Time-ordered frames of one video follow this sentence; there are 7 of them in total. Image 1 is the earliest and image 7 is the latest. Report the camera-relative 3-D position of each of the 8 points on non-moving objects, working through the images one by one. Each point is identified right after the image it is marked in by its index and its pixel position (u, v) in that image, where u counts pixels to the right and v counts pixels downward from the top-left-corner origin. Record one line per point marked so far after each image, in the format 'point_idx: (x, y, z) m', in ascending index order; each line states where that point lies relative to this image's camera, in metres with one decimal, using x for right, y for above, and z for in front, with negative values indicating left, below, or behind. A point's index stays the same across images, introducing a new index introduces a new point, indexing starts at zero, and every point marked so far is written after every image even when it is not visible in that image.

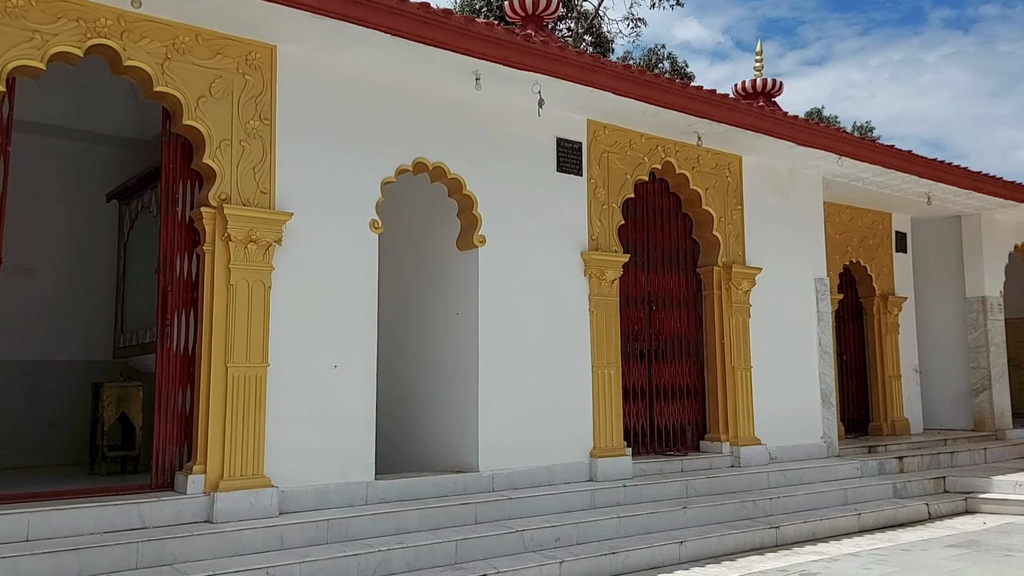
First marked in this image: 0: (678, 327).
0: (+1.3, -0.3, +7.1) m
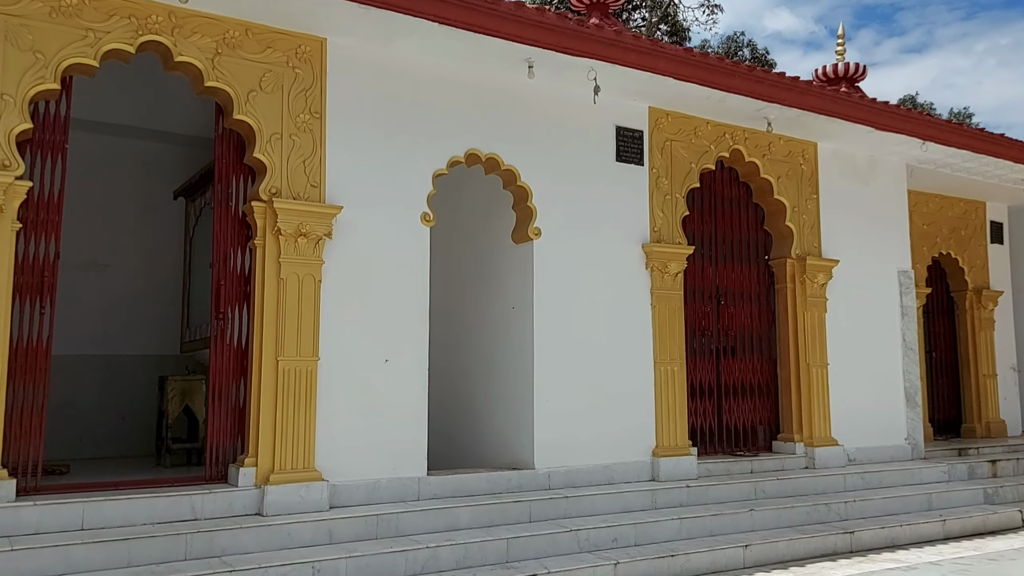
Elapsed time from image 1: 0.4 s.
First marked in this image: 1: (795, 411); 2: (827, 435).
0: (+1.8, -0.3, +6.9) m
1: (+2.1, -0.9, +6.8) m
2: (+2.4, -1.1, +6.8) m
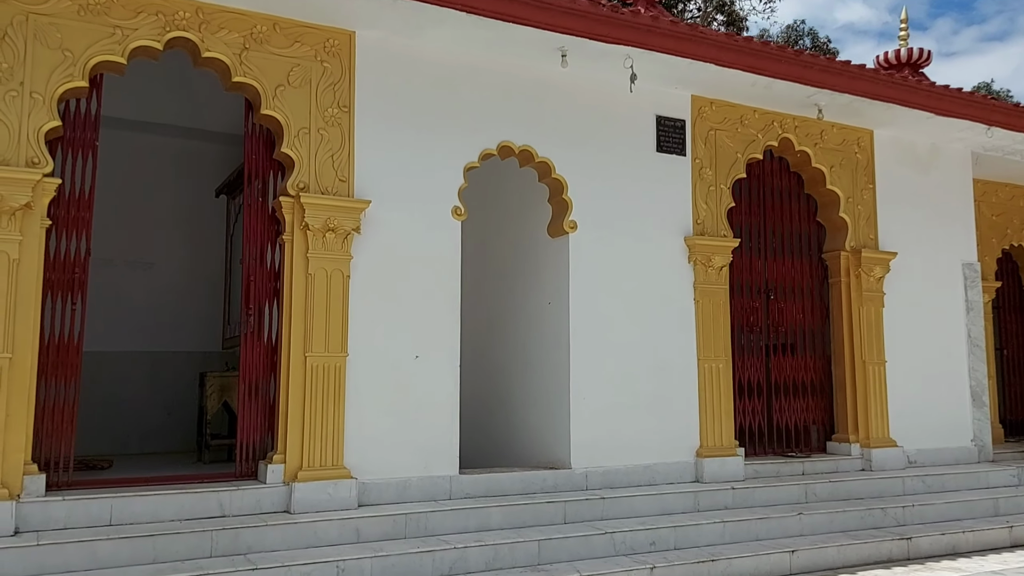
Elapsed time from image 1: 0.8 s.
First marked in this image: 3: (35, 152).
0: (+2.1, -0.2, +6.6) m
1: (+2.5, -0.9, +6.5) m
2: (+2.7, -1.1, +6.4) m
3: (-2.2, +0.6, +4.0) m
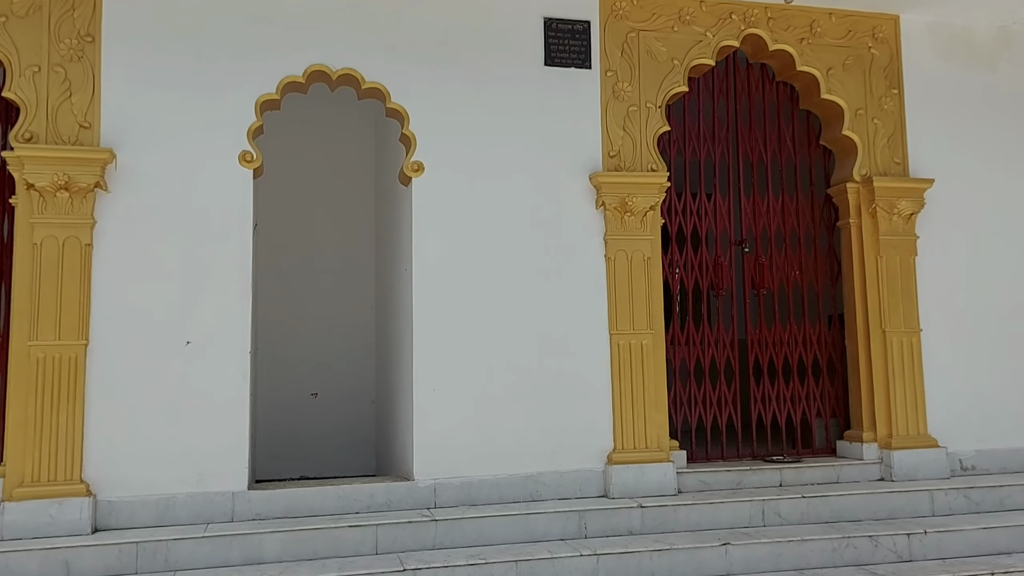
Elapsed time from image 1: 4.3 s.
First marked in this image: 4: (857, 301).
0: (+1.6, +0.1, +5.0) m
1: (+1.9, -0.6, +4.8) m
2: (+2.1, -0.8, +4.7) m
3: (-3.2, +0.7, +3.5) m
4: (+1.9, -0.1, +4.8) m
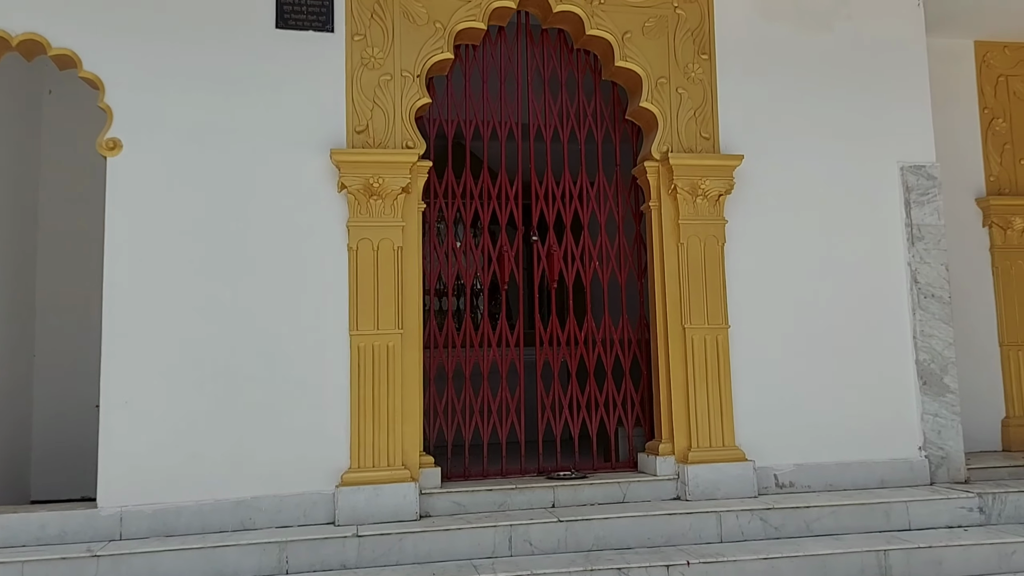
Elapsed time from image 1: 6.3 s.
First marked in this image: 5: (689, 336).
0: (+0.4, +0.1, +4.4) m
1: (+0.7, -0.5, +4.2) m
2: (+1.0, -0.7, +4.1) m
3: (-4.4, +0.7, +3.0) m
4: (+0.7, 0.0, +4.2) m
5: (+0.8, -0.2, +4.1) m
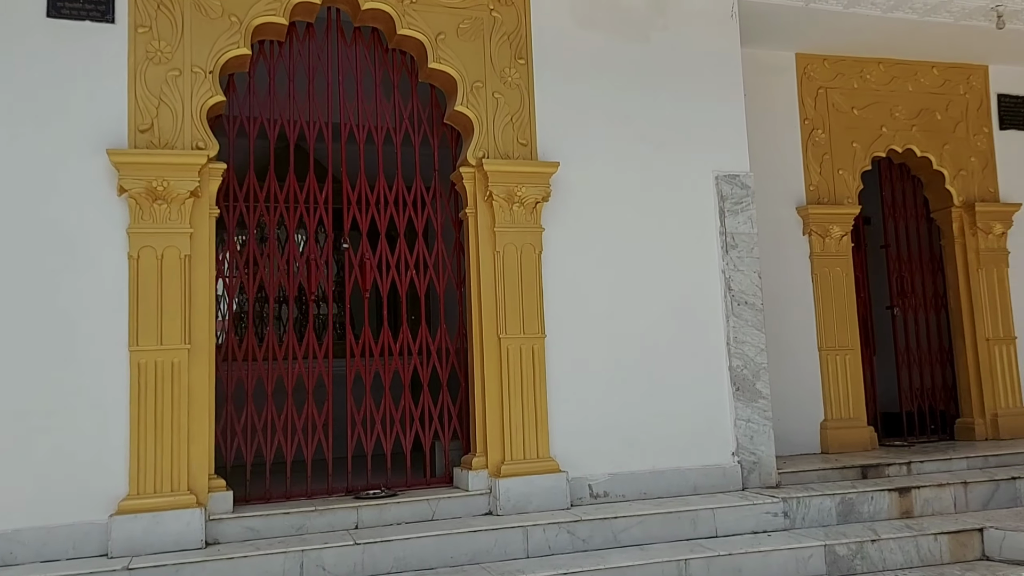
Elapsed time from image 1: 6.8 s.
0: (-0.5, +0.1, +4.2) m
1: (-0.1, -0.6, +4.1) m
2: (+0.1, -0.8, +4.0) m
3: (-5.1, +0.6, +2.2) m
4: (-0.2, -0.1, +4.1) m
5: (0.0, -0.3, +4.0) m
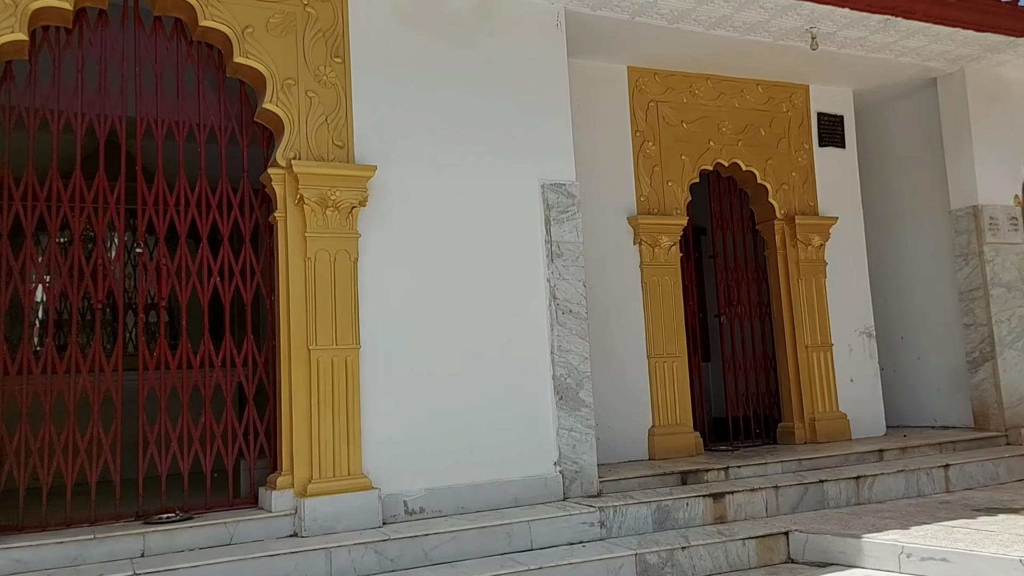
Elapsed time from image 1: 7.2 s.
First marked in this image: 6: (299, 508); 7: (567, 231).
0: (-1.3, 0.0, +4.0) m
1: (-1.0, -0.6, +3.9) m
2: (-0.7, -0.8, +3.8) m
3: (-5.6, +0.6, +1.3) m
4: (-1.0, -0.1, +3.9) m
5: (-0.9, -0.3, +3.8) m
6: (-0.9, -0.9, +3.7) m
7: (+0.3, +0.3, +4.5) m
